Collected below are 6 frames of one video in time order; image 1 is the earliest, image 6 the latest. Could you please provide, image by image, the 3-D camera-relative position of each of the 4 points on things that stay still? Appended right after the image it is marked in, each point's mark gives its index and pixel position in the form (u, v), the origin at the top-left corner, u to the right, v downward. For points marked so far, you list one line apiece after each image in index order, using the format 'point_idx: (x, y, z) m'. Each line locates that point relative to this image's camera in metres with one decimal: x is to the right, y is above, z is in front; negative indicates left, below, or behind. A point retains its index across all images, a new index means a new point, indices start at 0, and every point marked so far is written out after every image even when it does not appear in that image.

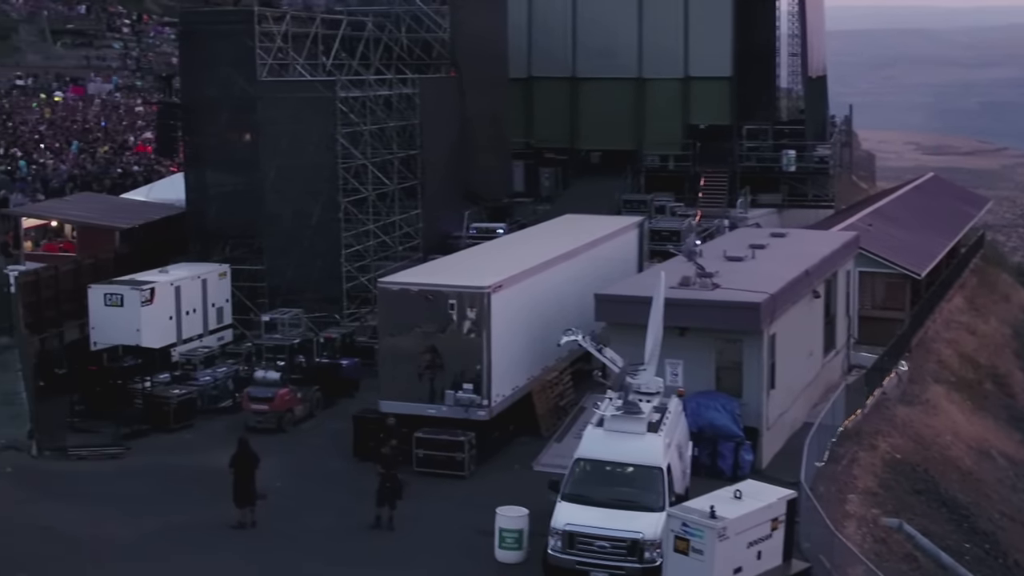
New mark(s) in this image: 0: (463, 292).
0: (-0.7, 0.0, +18.1) m
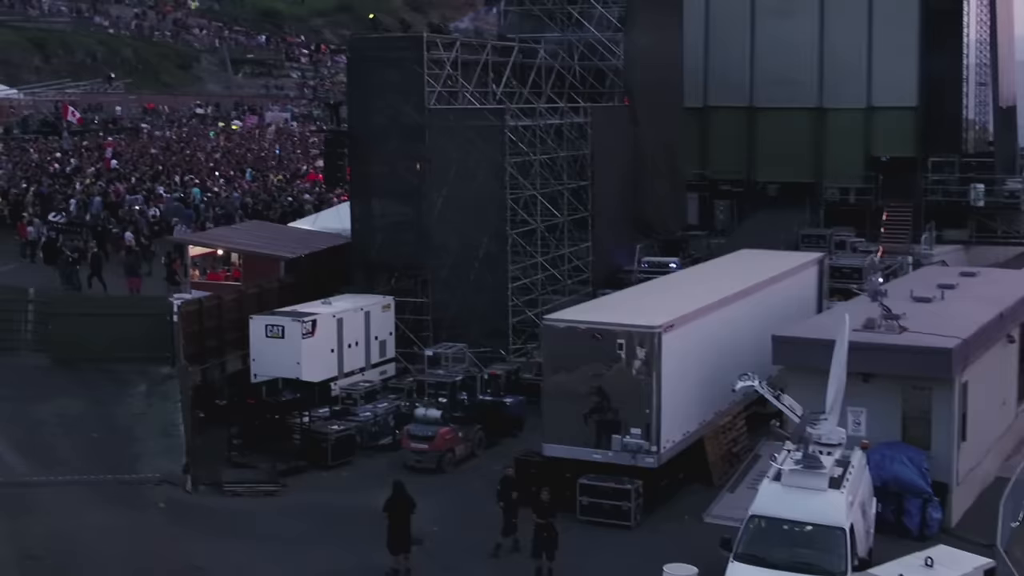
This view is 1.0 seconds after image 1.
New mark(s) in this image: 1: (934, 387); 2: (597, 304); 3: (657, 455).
0: (+1.7, -0.6, +16.8) m
1: (+6.1, -1.5, +17.4) m
2: (+1.3, -0.2, +19.0) m
3: (+2.0, -2.3, +16.9) m
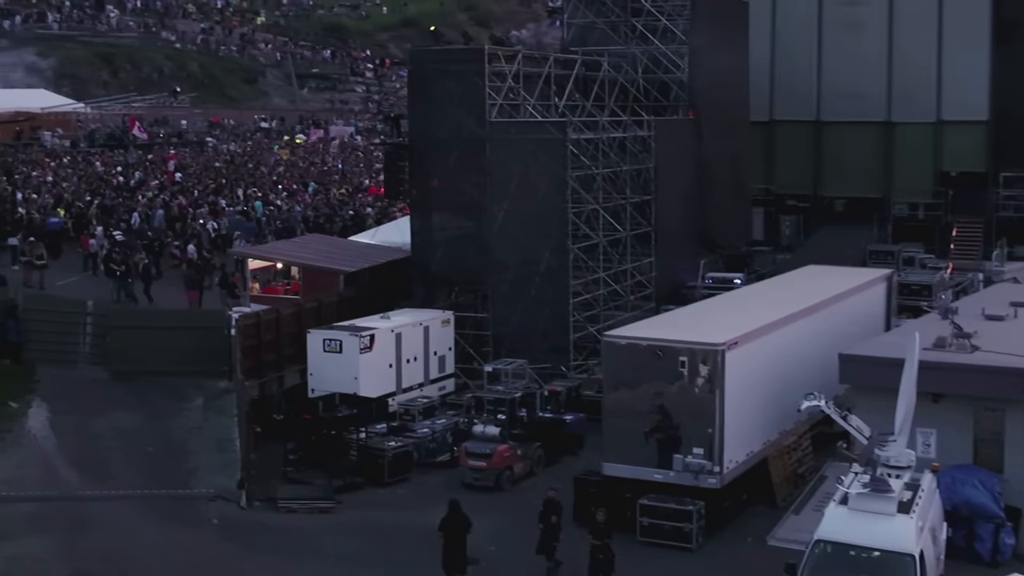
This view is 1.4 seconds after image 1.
0: (+2.5, -0.8, +16.4) m
1: (+6.9, -1.7, +16.7) m
2: (+2.3, -0.5, +18.6) m
3: (+2.8, -2.5, +16.4) m
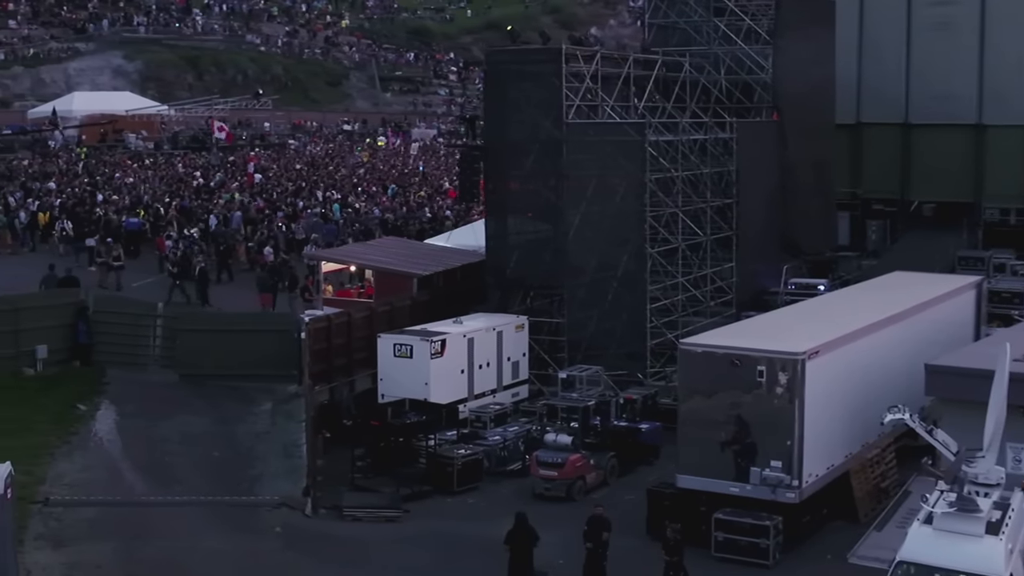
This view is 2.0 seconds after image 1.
0: (+3.4, -0.9, +15.7) m
1: (+7.9, -1.9, +15.8) m
2: (+3.3, -0.6, +17.9) m
3: (+3.7, -2.7, +15.7) m
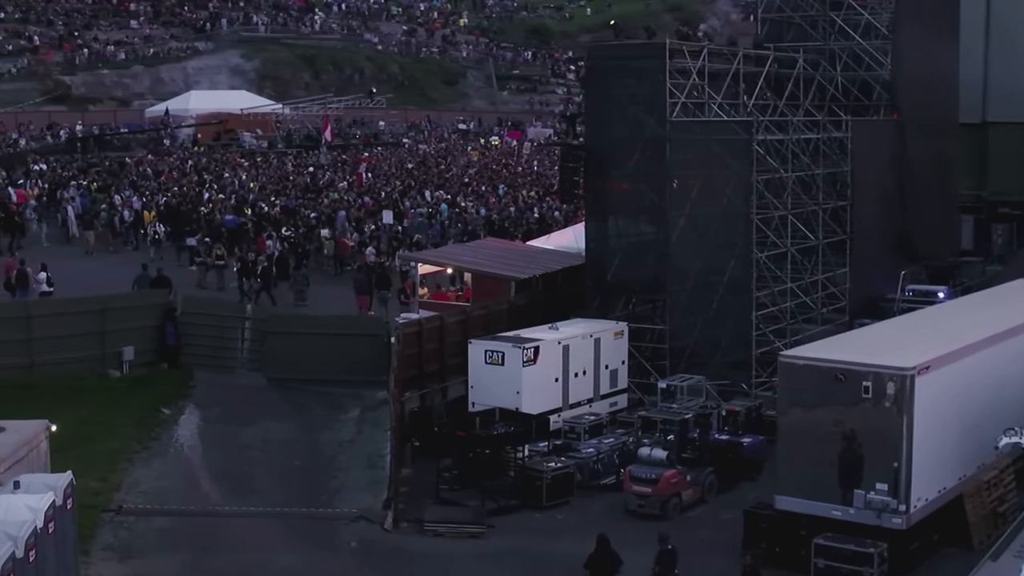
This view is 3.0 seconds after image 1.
0: (+4.5, -1.1, +14.7) m
1: (+8.9, -2.1, +14.3) m
2: (+4.6, -0.7, +16.9) m
3: (+4.8, -2.8, +14.6) m
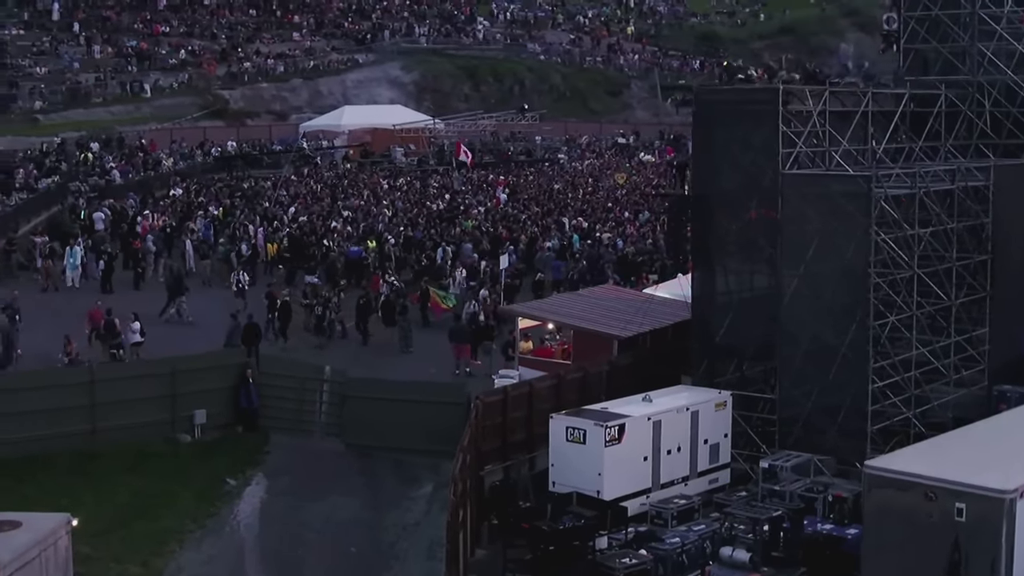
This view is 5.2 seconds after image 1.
0: (+5.1, -2.3, +13.1) m
1: (+9.4, -3.5, +12.2) m
2: (+5.6, -2.0, +15.3) m
3: (+5.3, -4.1, +13.1) m
